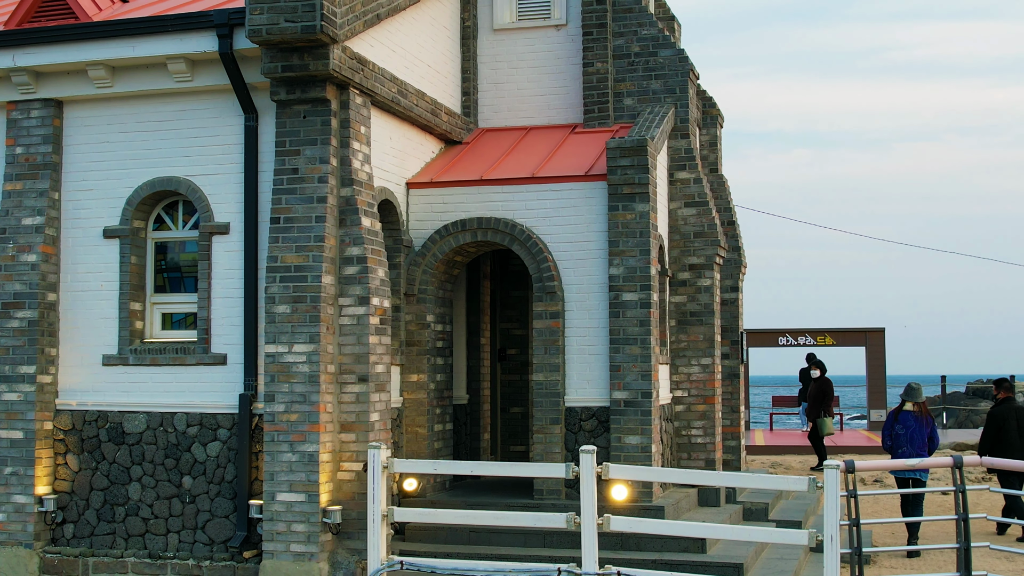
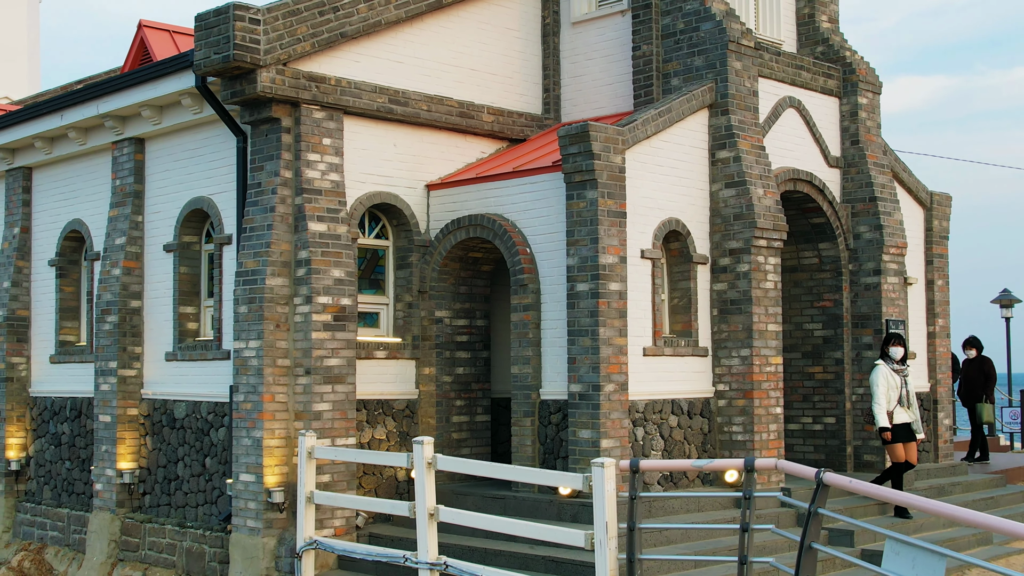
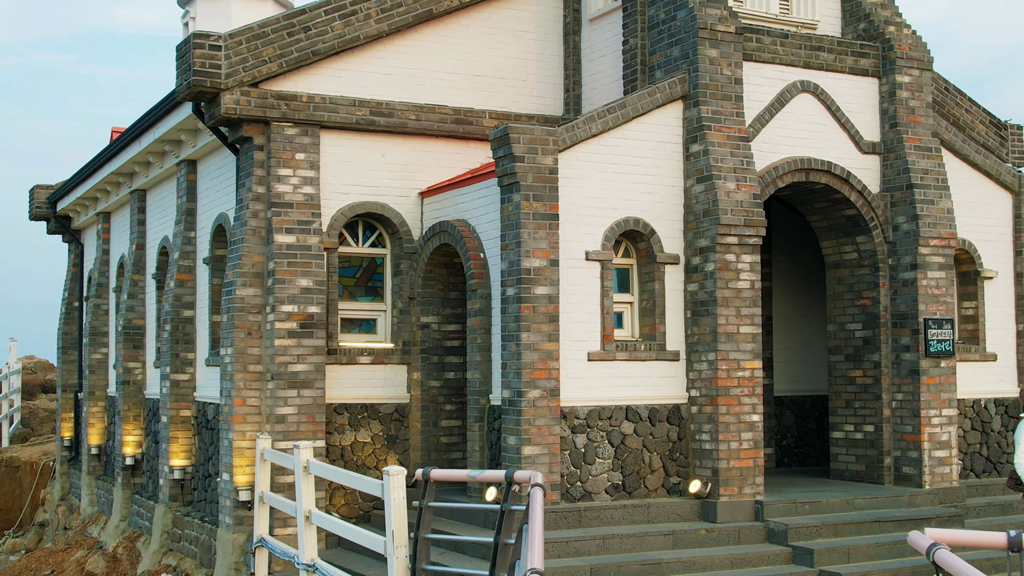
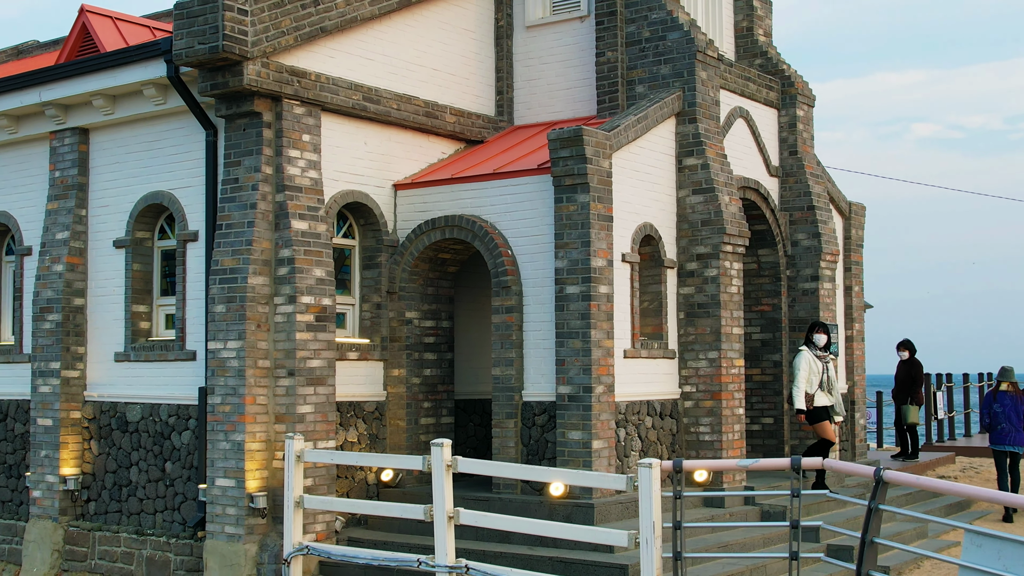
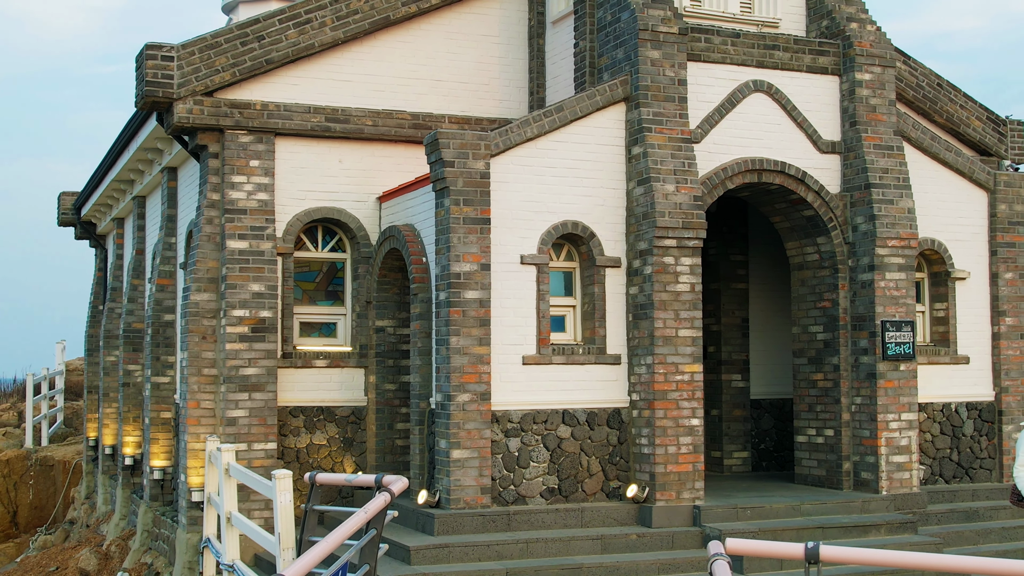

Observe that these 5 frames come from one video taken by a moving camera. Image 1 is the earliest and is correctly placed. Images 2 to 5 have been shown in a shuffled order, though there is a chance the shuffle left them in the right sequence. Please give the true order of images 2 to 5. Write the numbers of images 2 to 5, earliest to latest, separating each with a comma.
4, 2, 3, 5
